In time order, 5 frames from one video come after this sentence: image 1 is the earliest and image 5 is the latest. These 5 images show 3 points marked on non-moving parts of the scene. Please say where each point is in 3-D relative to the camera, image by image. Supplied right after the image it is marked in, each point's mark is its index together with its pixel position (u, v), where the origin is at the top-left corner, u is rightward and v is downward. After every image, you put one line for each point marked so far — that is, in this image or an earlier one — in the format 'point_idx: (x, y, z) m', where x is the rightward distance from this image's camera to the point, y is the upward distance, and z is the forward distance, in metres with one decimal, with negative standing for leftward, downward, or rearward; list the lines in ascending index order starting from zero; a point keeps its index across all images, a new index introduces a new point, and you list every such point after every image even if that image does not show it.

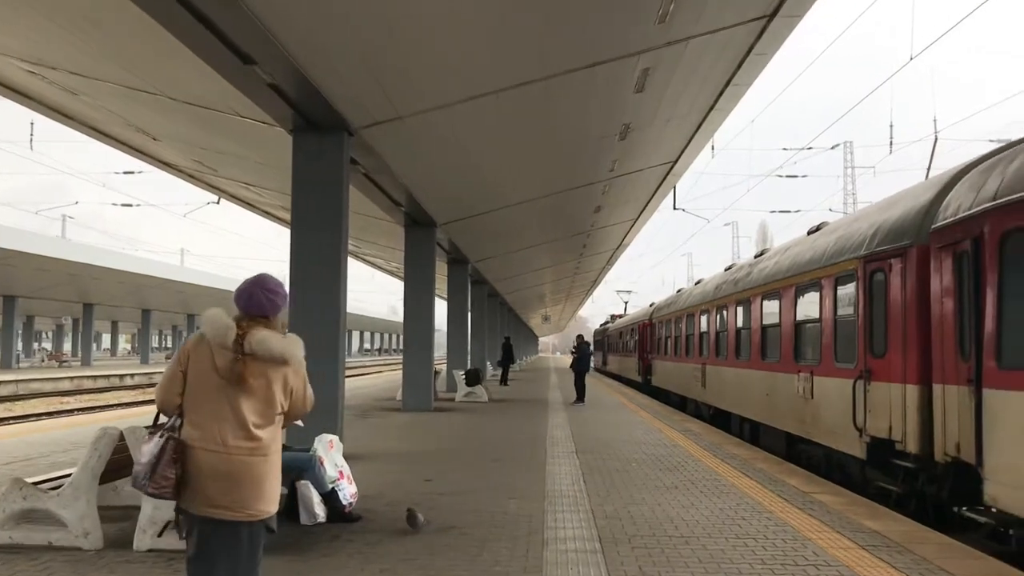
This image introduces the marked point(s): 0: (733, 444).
0: (+2.7, -1.9, +11.9) m
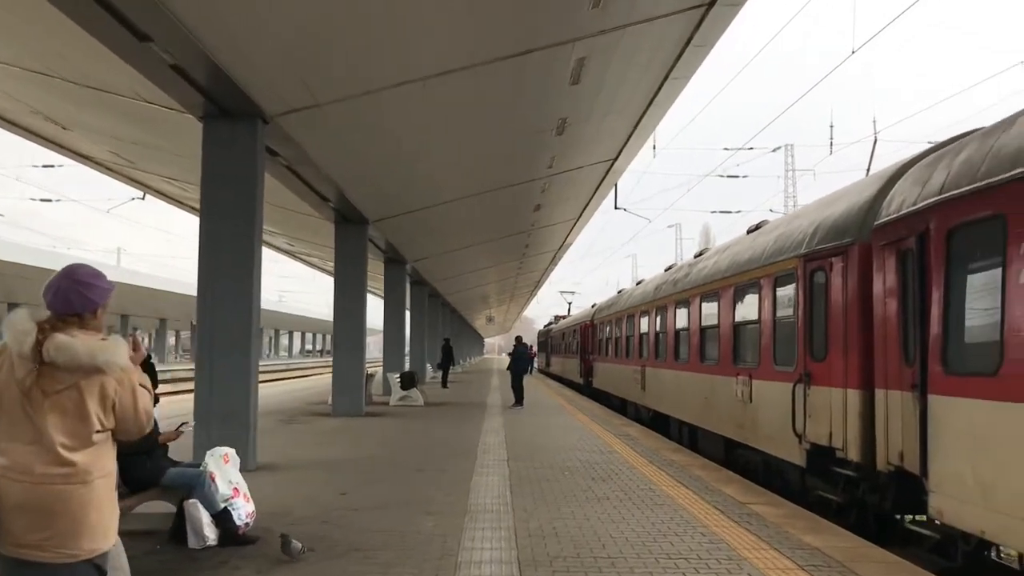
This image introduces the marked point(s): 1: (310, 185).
0: (+1.9, -1.9, +11.5) m
1: (-2.6, +1.4, +12.7) m
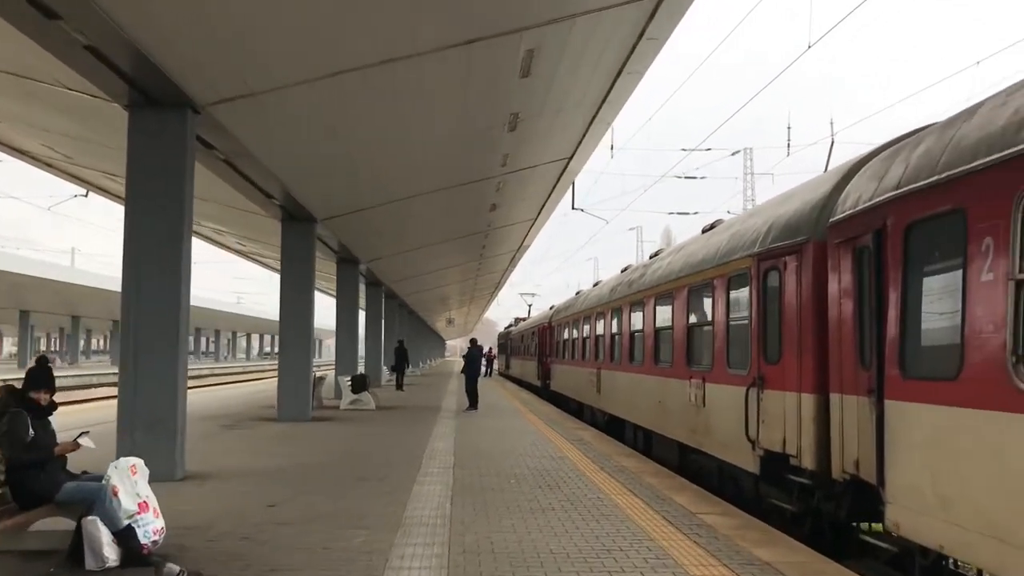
0: (+1.3, -1.9, +11.2) m
1: (-3.3, +1.4, +12.2) m
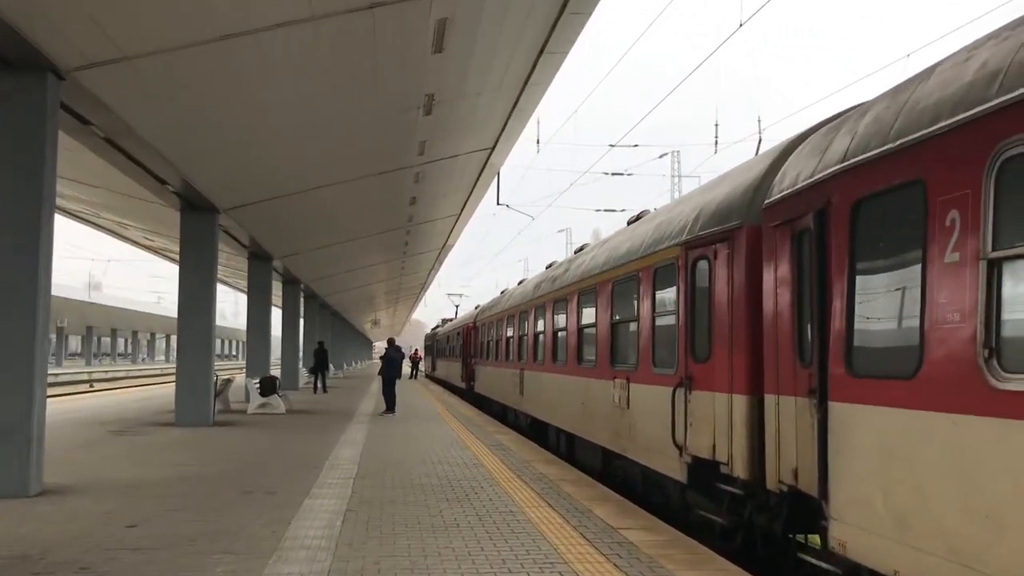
0: (+0.4, -1.9, +10.5) m
1: (-4.3, +1.4, +11.1) m
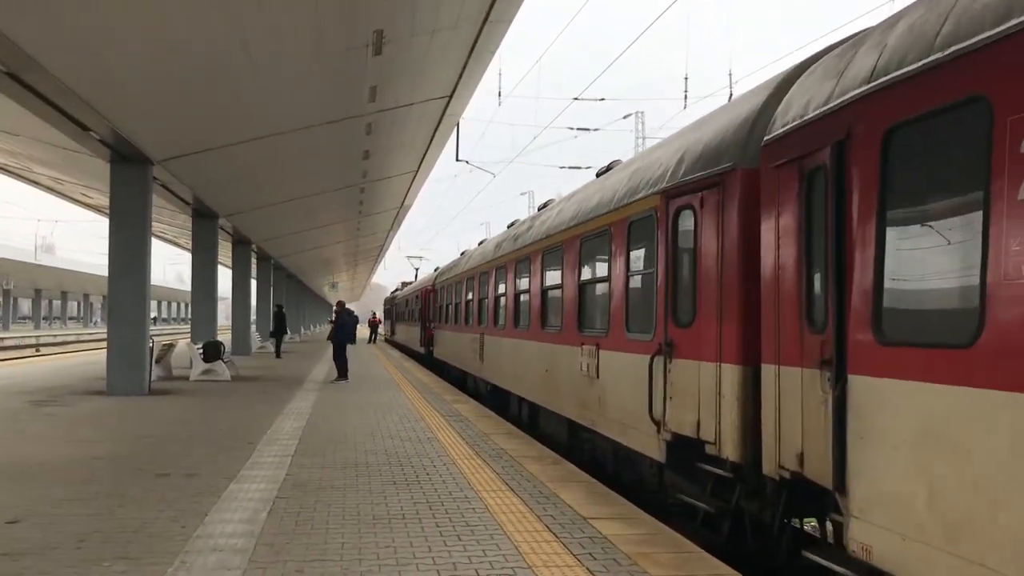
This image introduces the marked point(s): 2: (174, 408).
0: (-0.1, -1.4, +9.7) m
1: (-4.7, +1.9, +10.0) m
2: (-4.1, -1.5, +11.8) m
